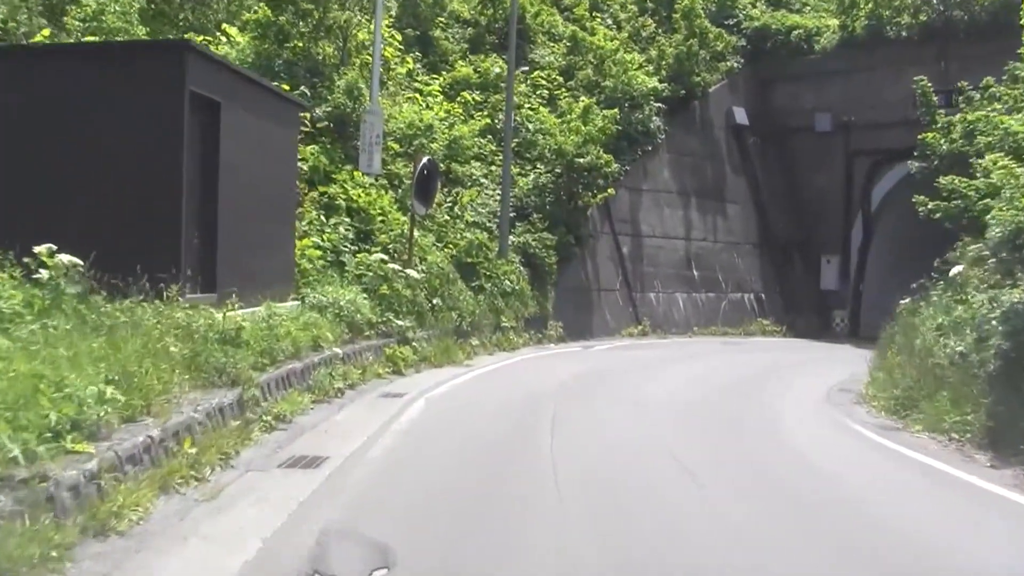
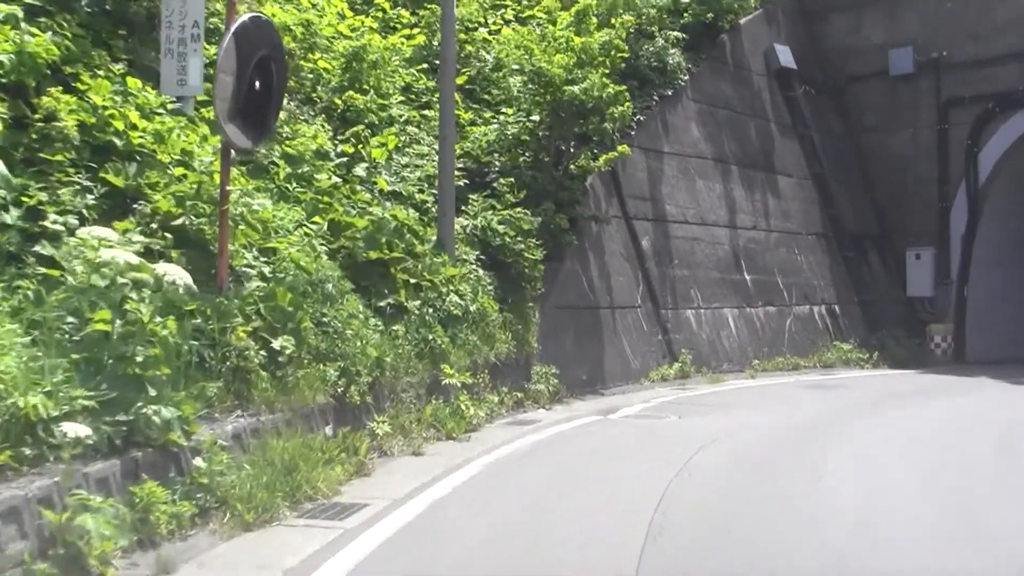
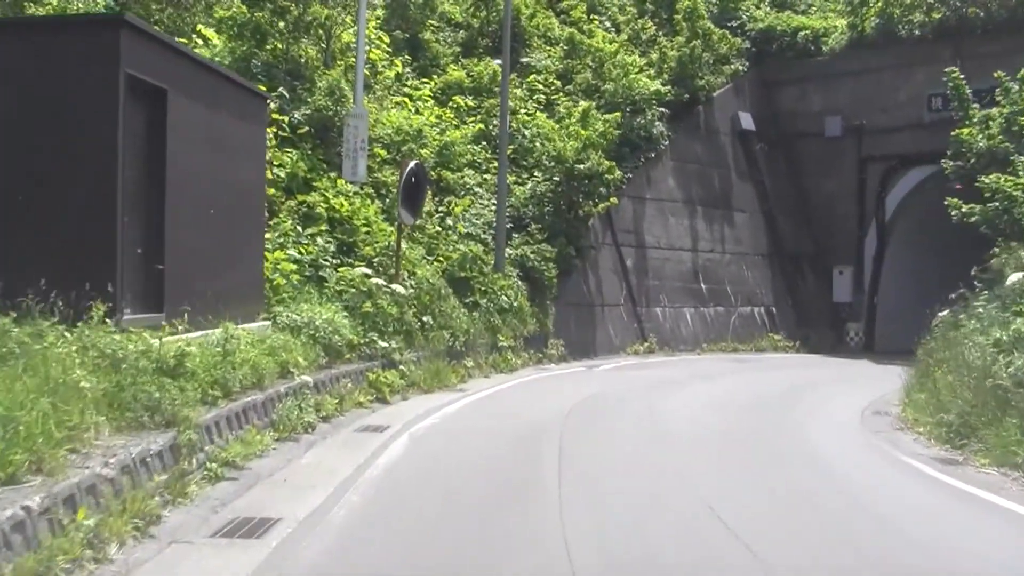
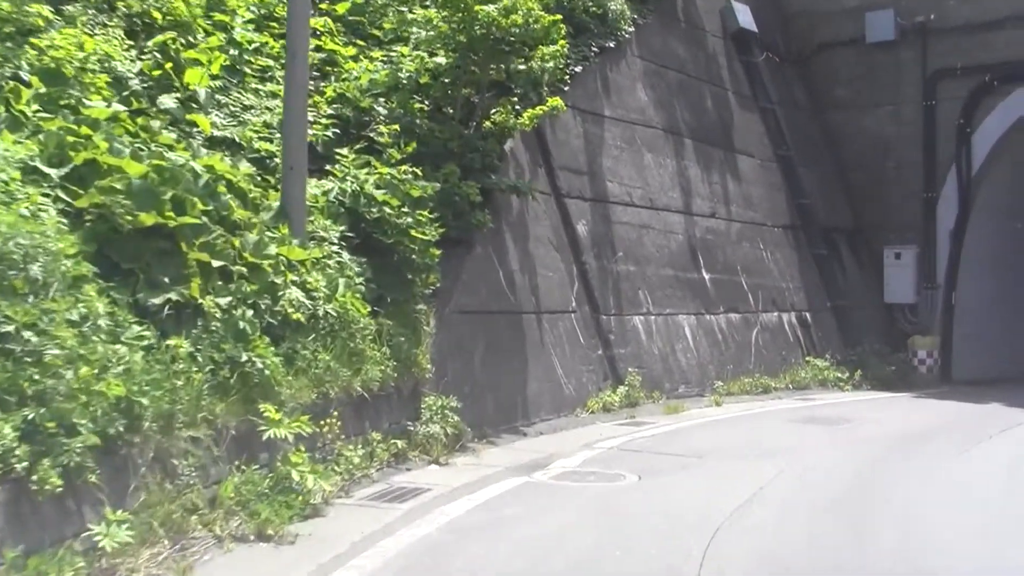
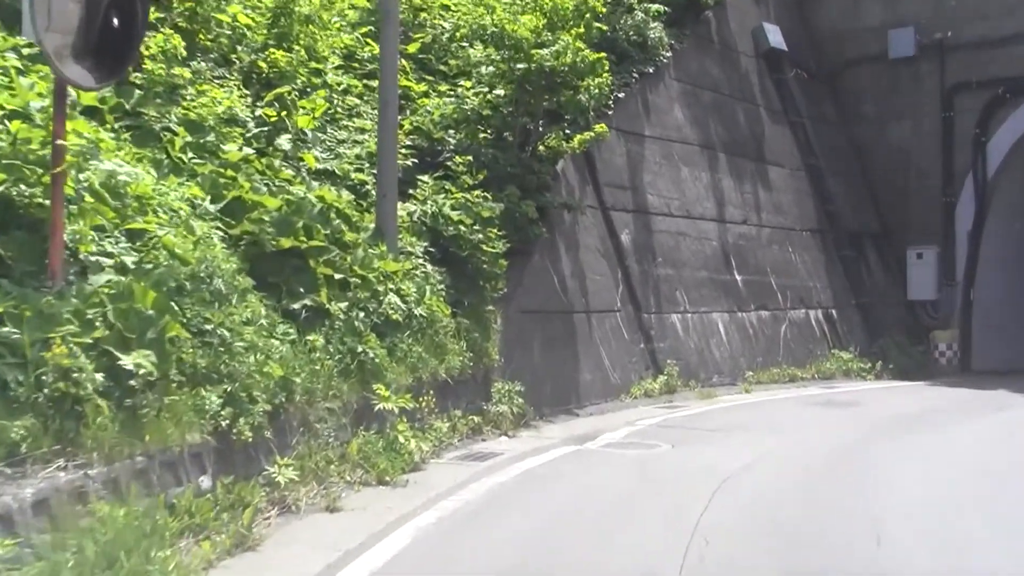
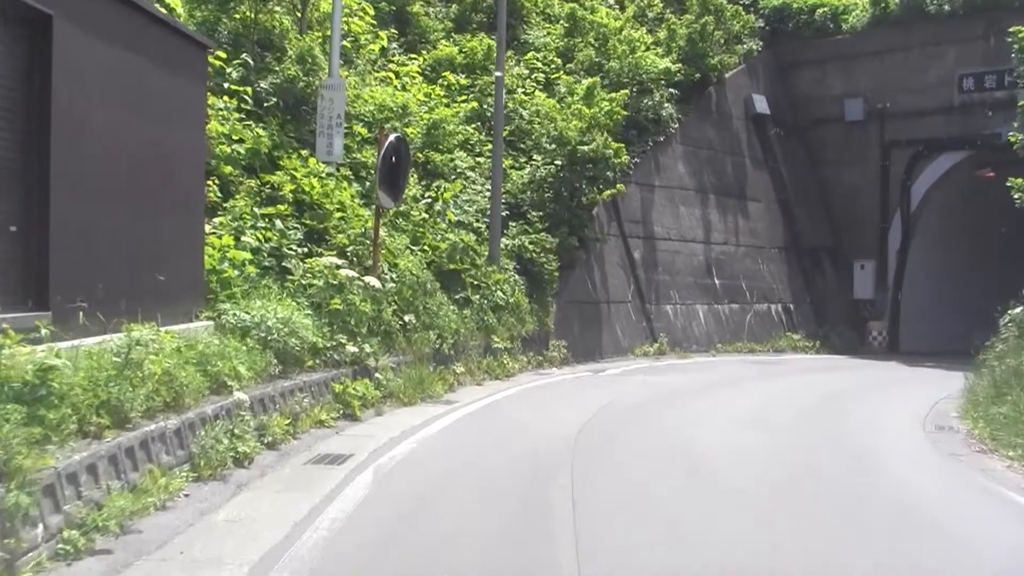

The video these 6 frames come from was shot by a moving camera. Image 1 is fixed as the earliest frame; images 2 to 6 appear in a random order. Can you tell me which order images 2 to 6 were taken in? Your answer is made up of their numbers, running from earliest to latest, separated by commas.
3, 6, 2, 5, 4
